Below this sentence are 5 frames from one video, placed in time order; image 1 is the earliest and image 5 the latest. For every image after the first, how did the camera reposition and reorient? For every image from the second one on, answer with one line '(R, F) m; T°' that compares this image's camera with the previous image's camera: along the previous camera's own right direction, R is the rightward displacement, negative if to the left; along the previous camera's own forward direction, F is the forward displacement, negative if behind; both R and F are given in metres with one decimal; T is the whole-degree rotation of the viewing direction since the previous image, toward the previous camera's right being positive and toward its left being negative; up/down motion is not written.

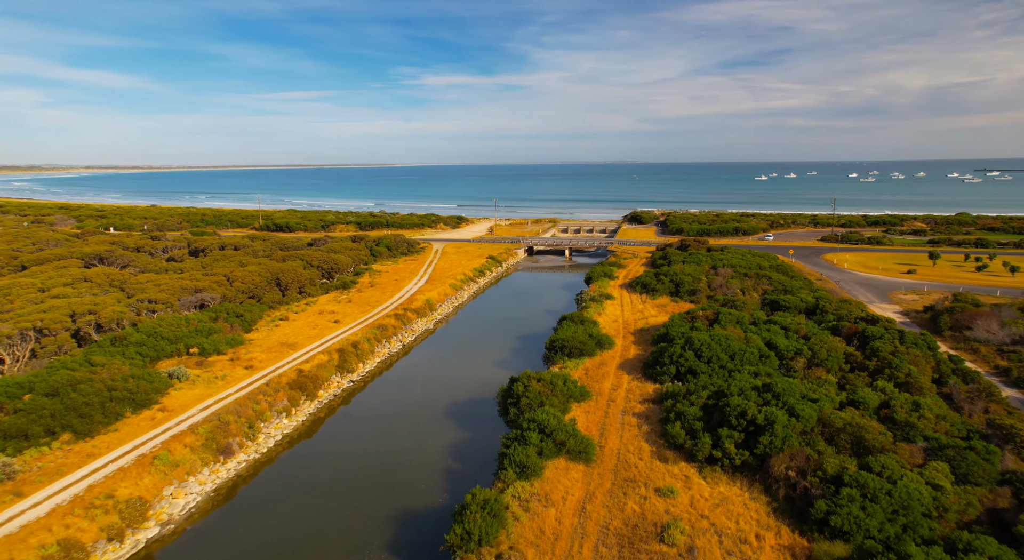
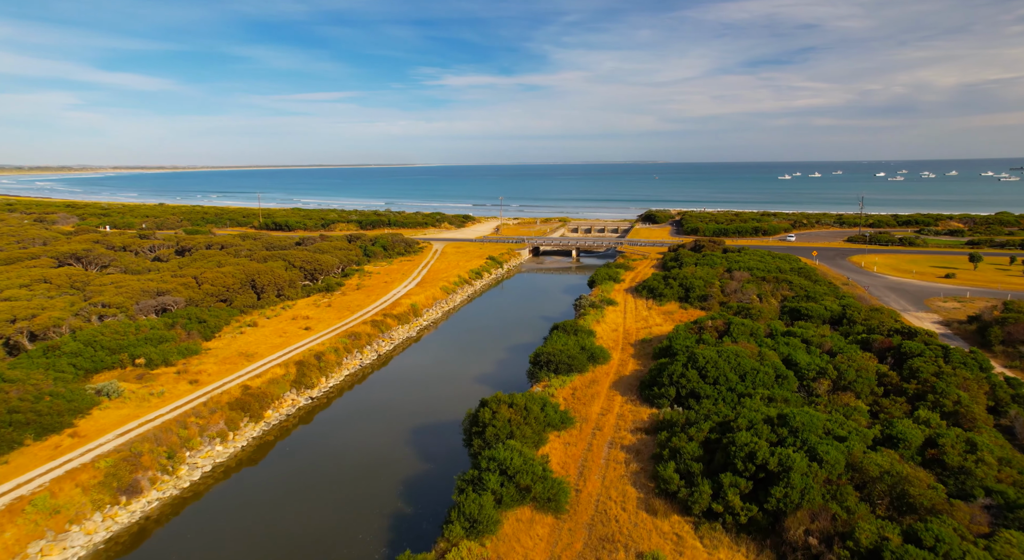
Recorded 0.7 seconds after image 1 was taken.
(+1.6, +3.1) m; -2°
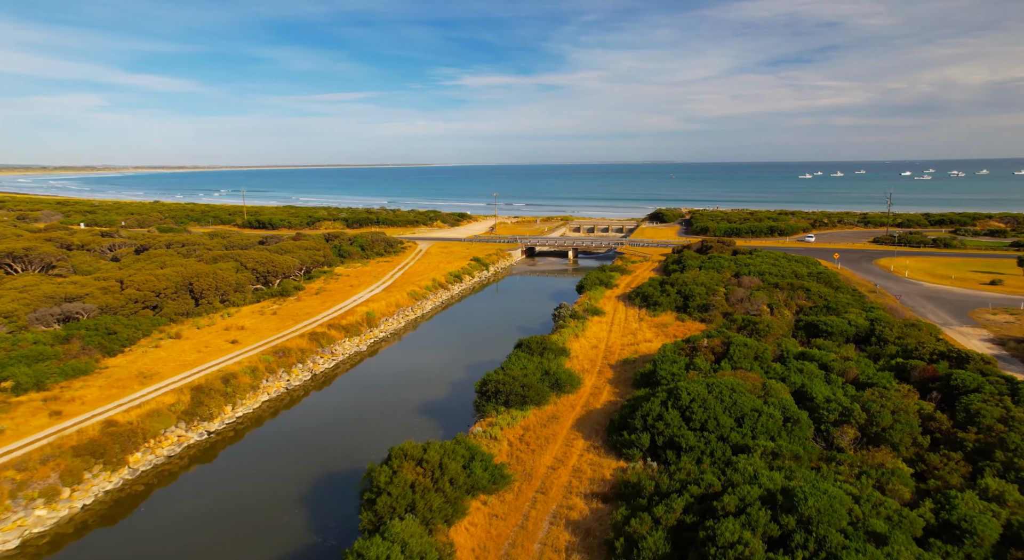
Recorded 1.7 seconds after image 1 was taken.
(+2.5, +4.6) m; -2°
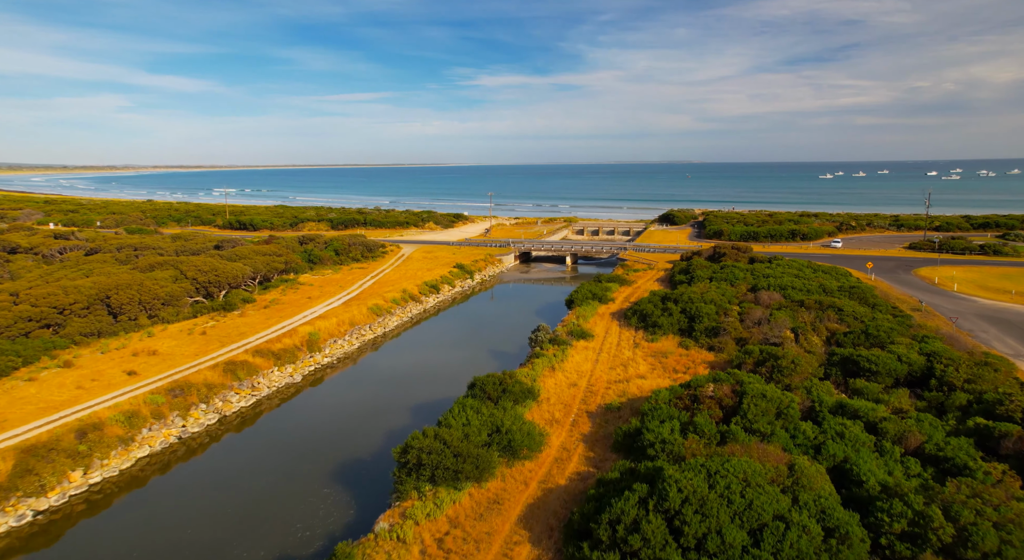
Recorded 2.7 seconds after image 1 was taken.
(+2.0, +5.0) m; -1°
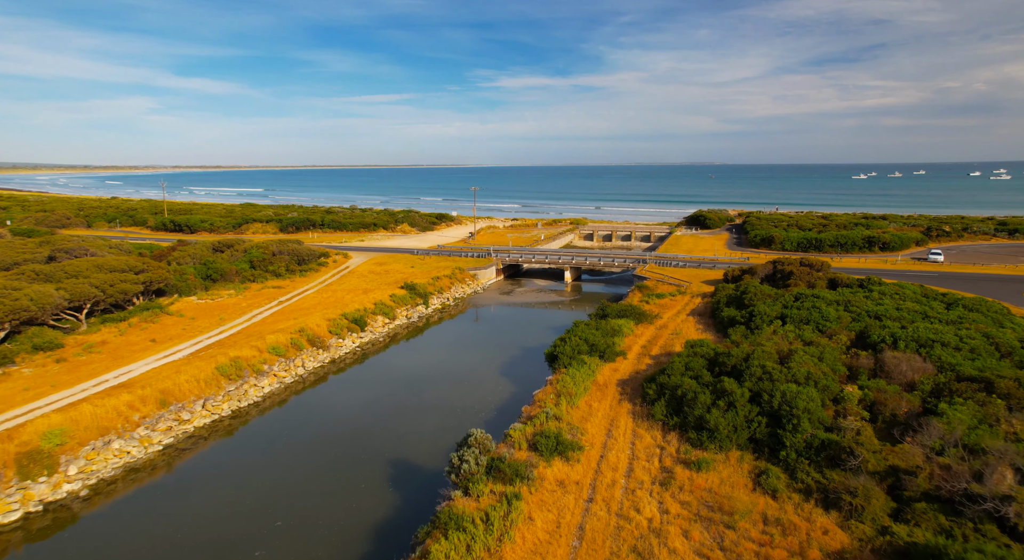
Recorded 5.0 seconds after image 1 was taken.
(+2.5, +12.4) m; -2°
